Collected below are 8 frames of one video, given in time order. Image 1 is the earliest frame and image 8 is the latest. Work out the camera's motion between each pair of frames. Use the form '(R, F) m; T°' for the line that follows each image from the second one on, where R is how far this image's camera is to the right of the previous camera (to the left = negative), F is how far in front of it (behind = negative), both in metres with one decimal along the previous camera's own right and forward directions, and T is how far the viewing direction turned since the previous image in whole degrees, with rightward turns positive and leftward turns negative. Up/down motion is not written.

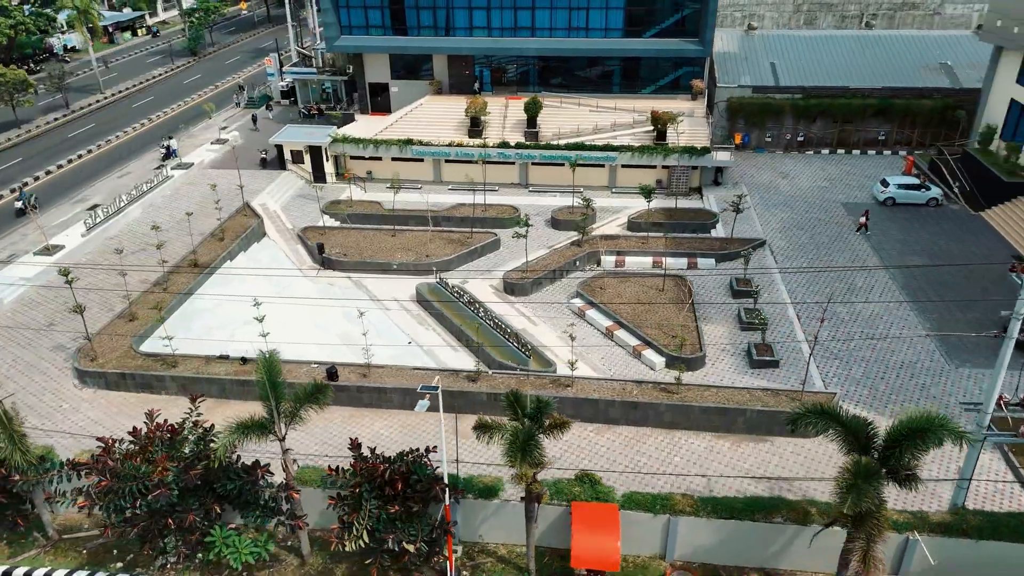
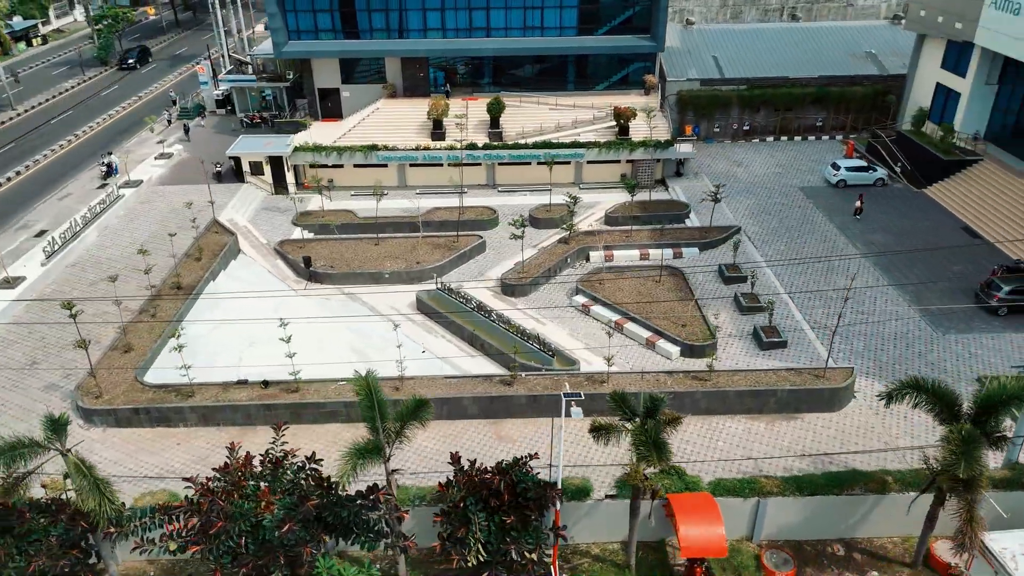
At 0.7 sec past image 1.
(-3.8, +0.2) m; +7°
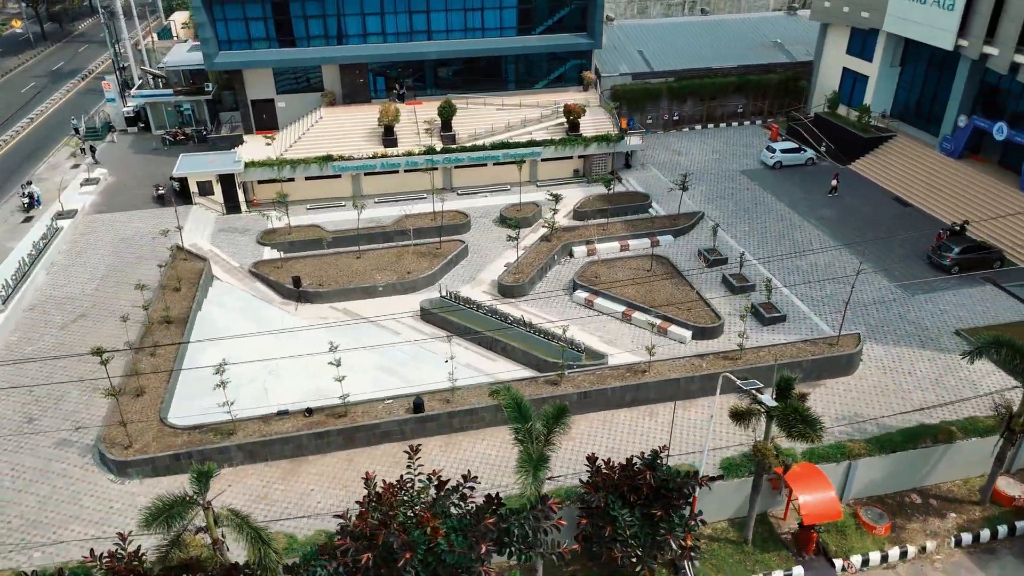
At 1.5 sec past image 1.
(-5.0, +0.2) m; +10°
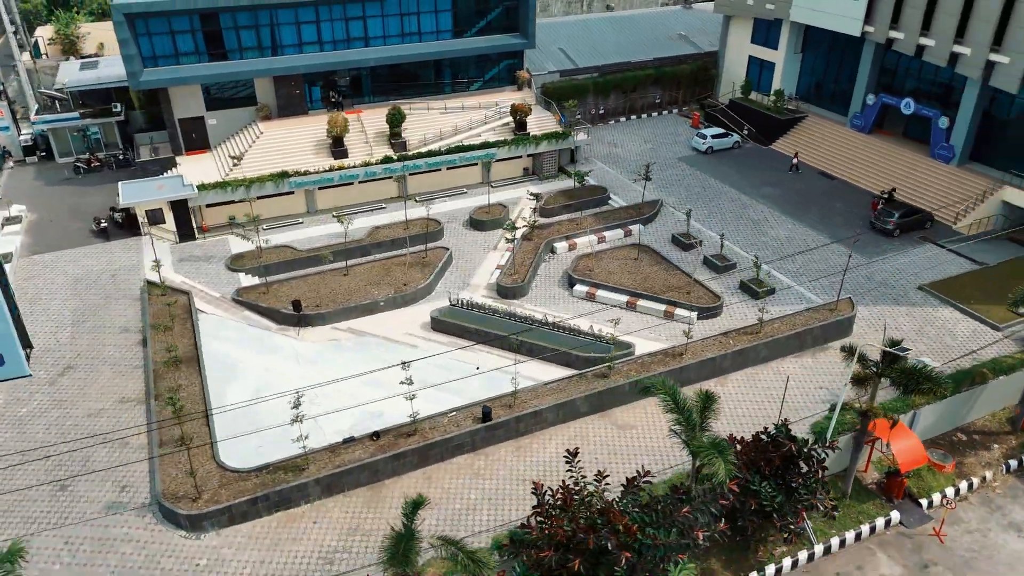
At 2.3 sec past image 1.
(-5.6, +0.2) m; +11°
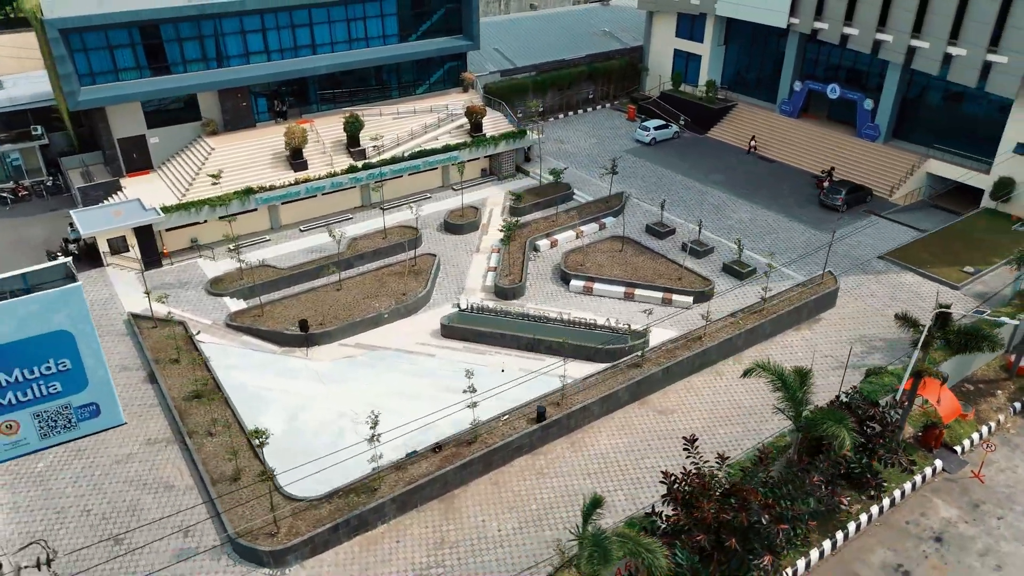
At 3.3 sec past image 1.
(-4.6, +0.1) m; +9°
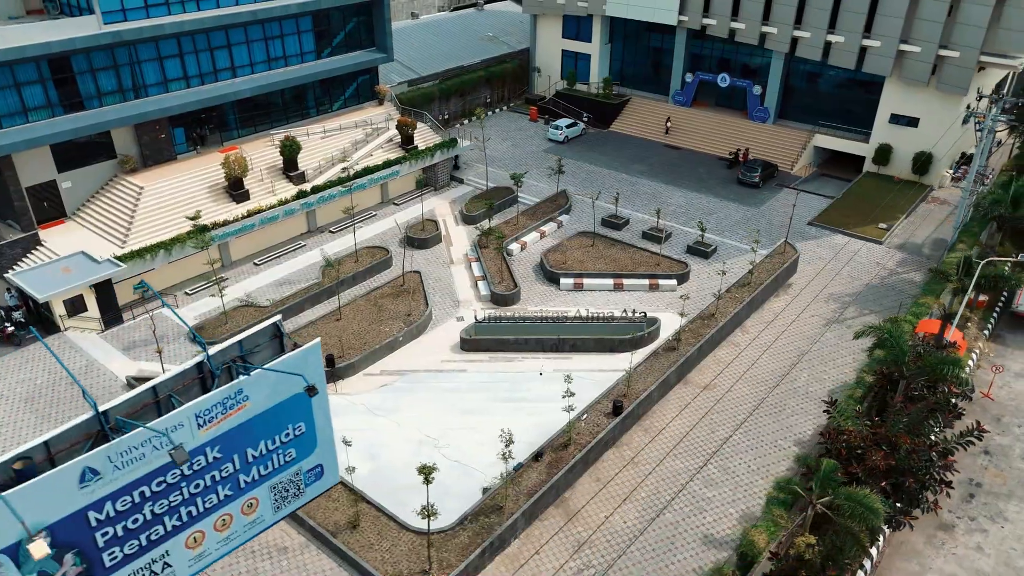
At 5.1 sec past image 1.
(-7.2, +0.4) m; +14°
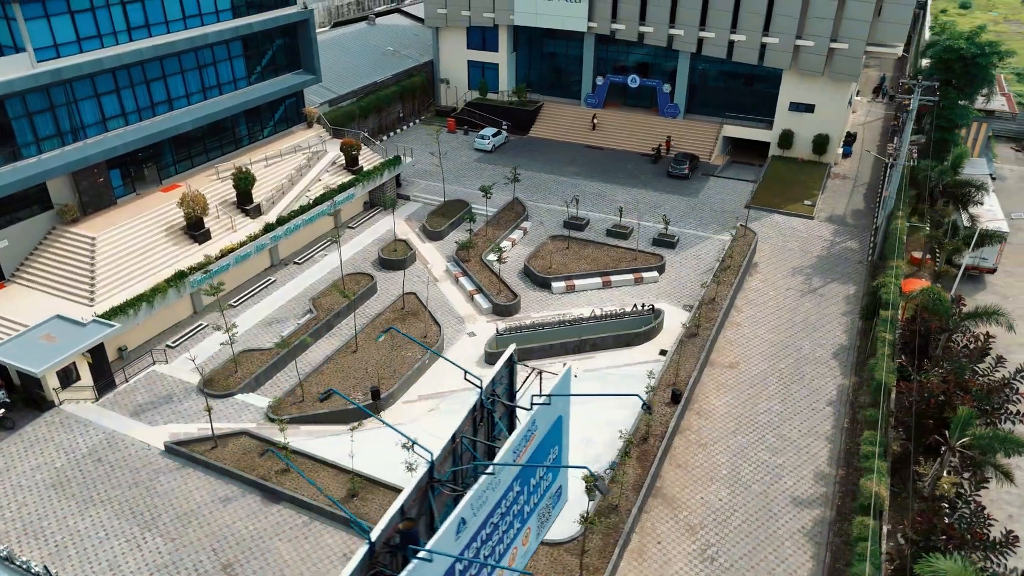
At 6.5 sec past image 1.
(-6.6, +0.2) m; +12°
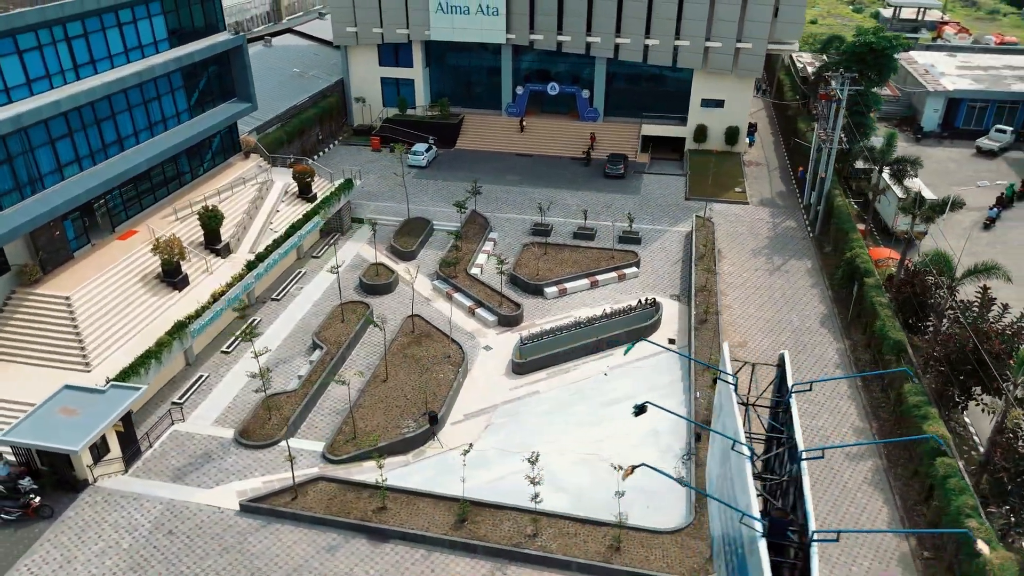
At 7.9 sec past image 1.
(-6.5, +0.1) m; +12°
